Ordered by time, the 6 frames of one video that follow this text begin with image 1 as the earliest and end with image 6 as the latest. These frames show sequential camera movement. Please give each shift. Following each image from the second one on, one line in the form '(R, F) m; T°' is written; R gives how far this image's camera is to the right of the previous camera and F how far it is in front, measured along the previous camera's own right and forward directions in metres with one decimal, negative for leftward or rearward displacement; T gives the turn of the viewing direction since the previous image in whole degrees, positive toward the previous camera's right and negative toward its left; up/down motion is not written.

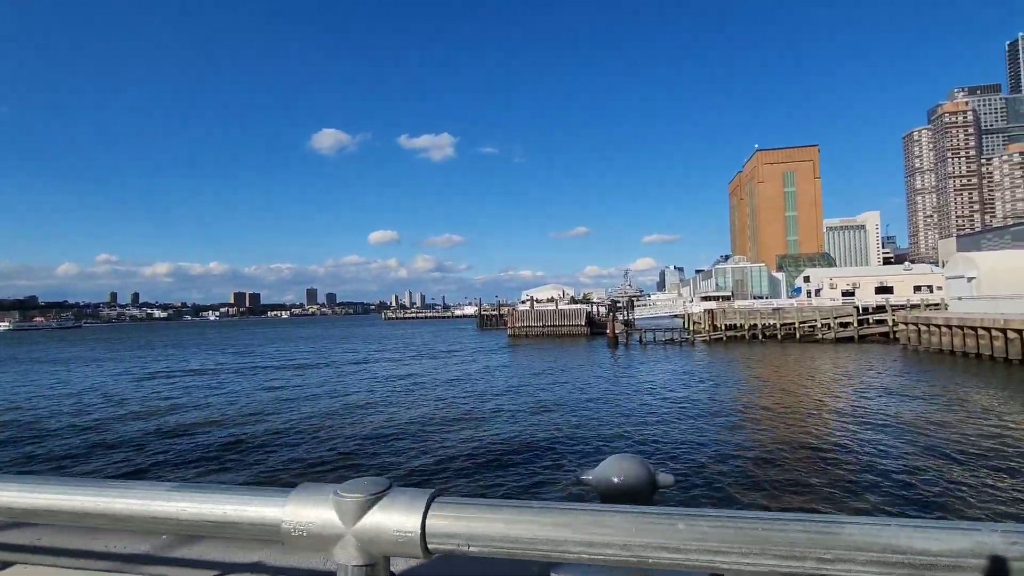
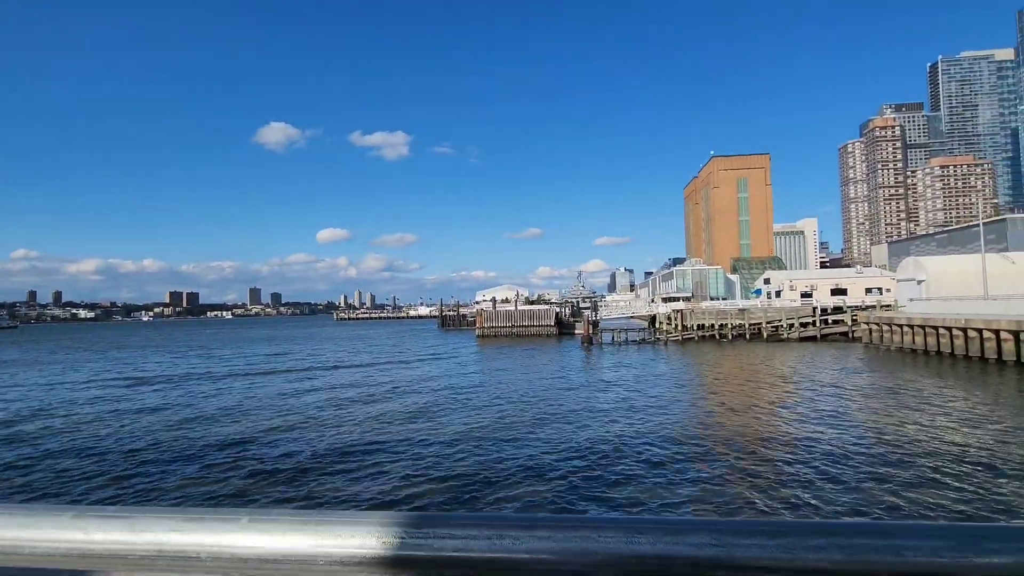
(-1.3, +0.3) m; +5°
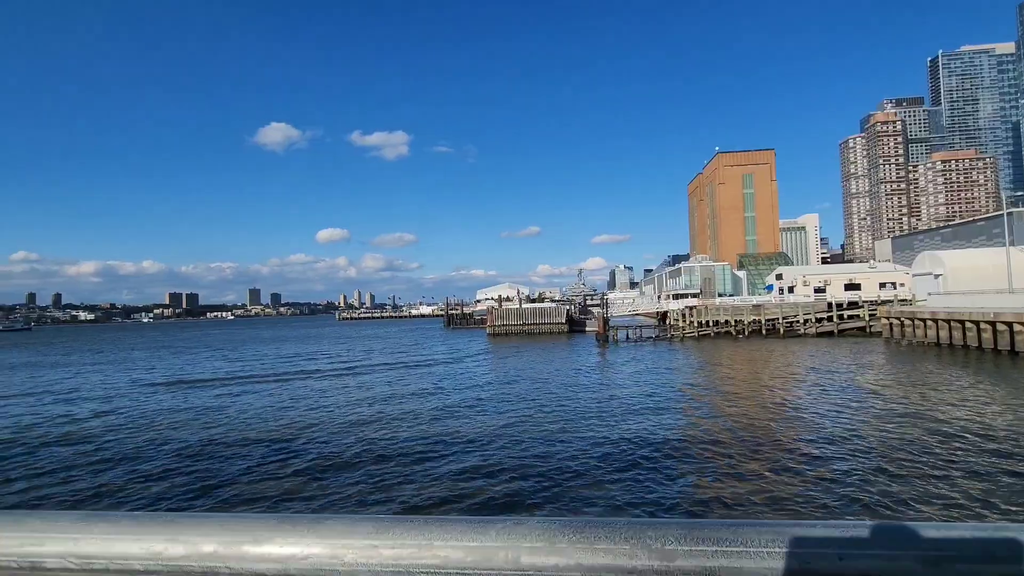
(-0.8, +0.1) m; 0°
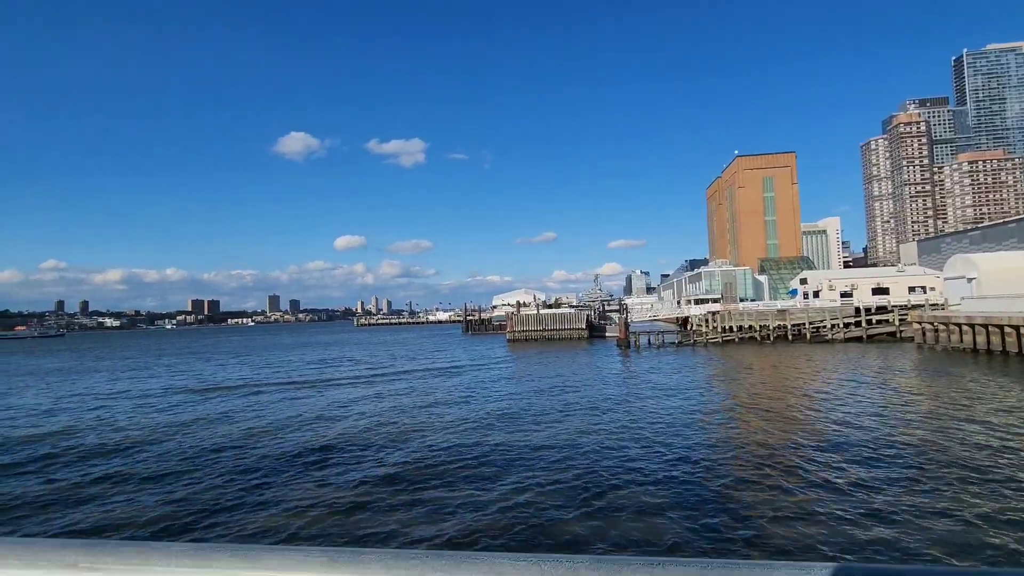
(-0.3, 0.0) m; -2°
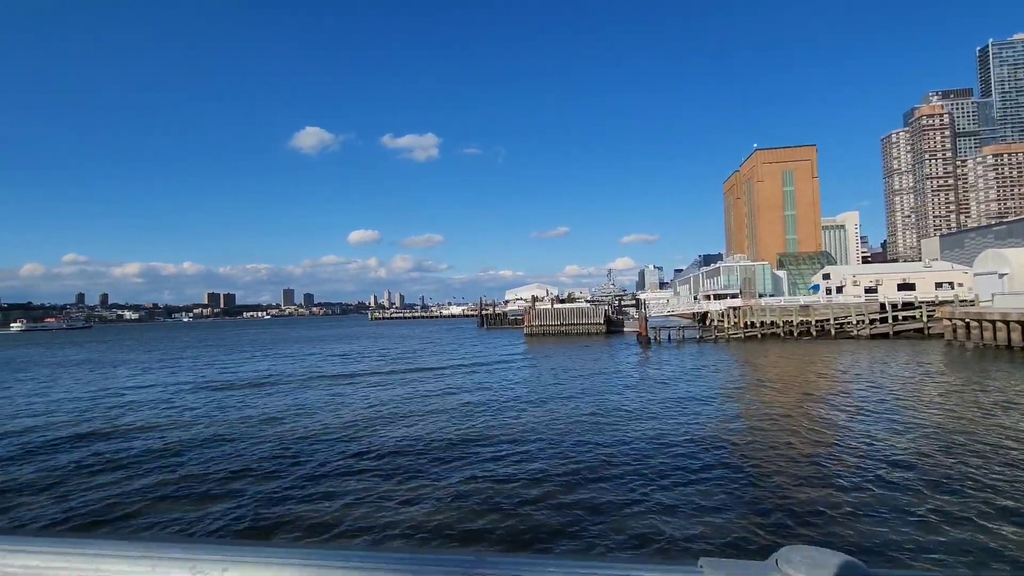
(-0.4, 0.0) m; -1°
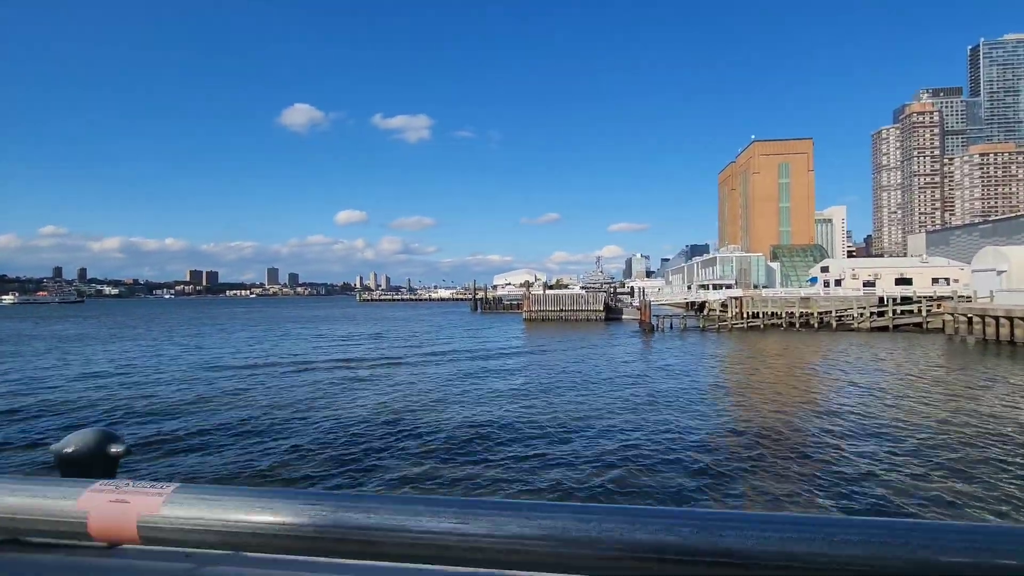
(-1.0, +0.1) m; +1°
